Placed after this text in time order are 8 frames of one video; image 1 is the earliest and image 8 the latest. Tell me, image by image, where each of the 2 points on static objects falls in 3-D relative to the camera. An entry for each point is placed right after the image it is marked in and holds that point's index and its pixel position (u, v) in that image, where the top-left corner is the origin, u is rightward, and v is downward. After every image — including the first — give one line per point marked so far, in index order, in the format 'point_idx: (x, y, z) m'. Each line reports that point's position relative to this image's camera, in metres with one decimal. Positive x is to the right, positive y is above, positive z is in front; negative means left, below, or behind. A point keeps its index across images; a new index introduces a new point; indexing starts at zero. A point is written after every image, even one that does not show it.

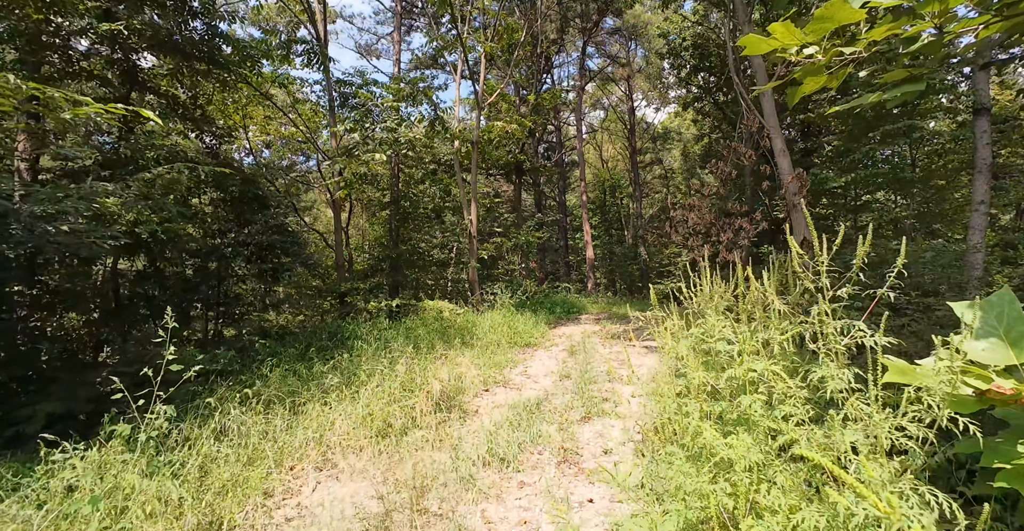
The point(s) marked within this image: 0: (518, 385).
0: (+0.1, -1.6, +6.4) m
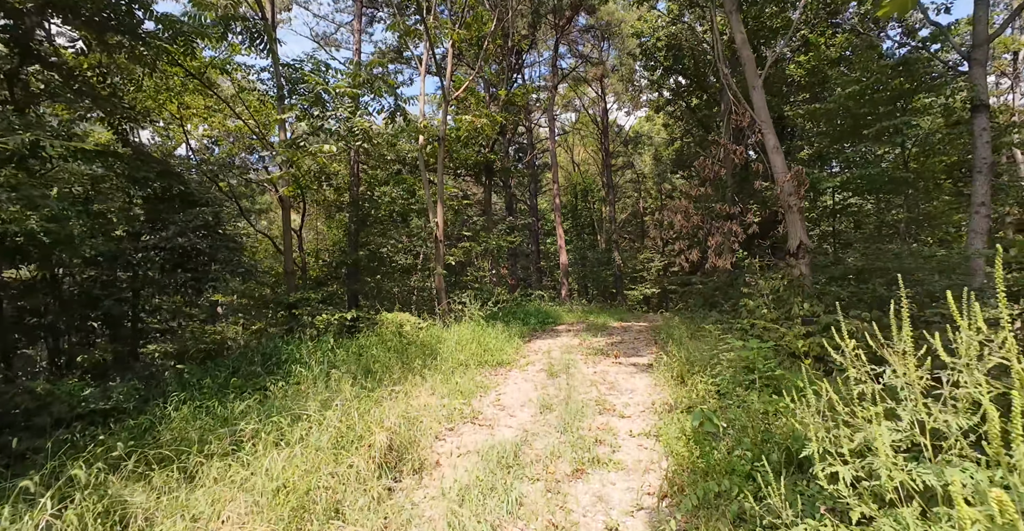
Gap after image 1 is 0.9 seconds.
0: (-0.2, -1.7, +5.2) m
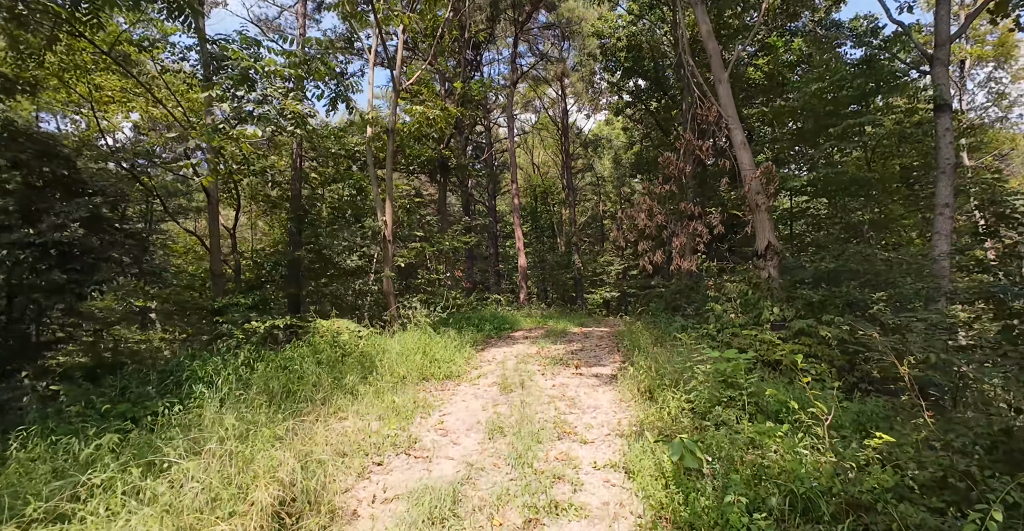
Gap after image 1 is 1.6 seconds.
0: (-0.8, -1.7, +4.4) m
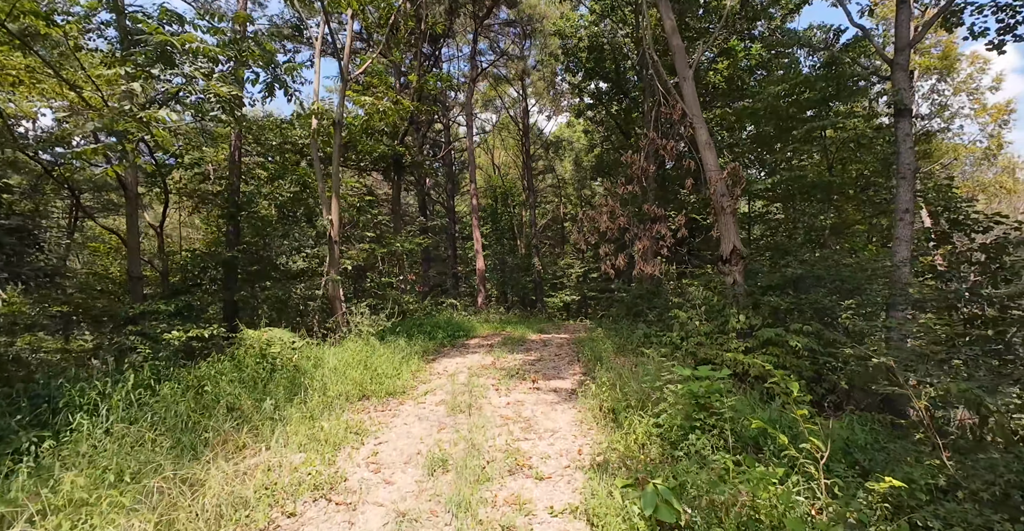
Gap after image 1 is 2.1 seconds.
0: (-1.2, -1.7, +3.6) m
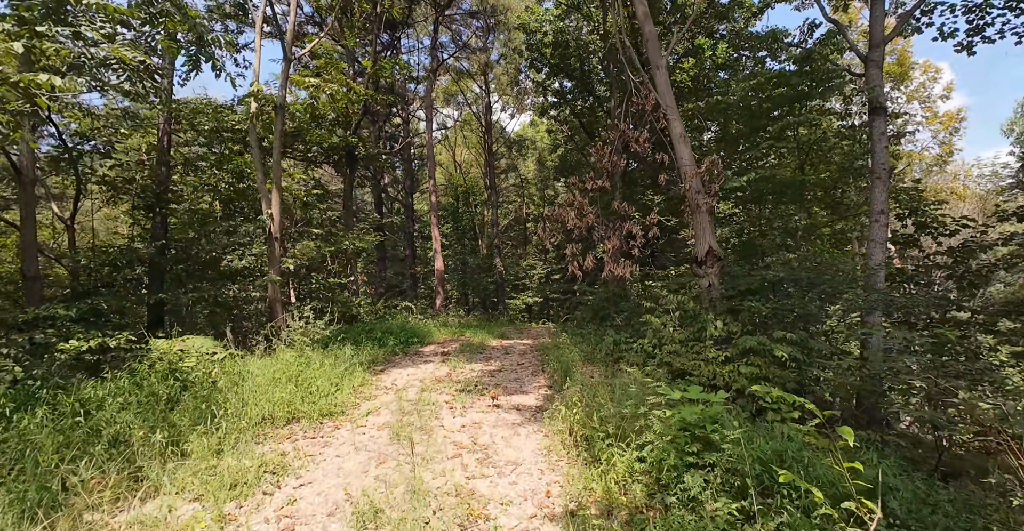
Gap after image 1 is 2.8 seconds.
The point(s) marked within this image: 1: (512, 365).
0: (-1.5, -1.7, +2.7) m
1: (0.0, -1.6, +7.7) m
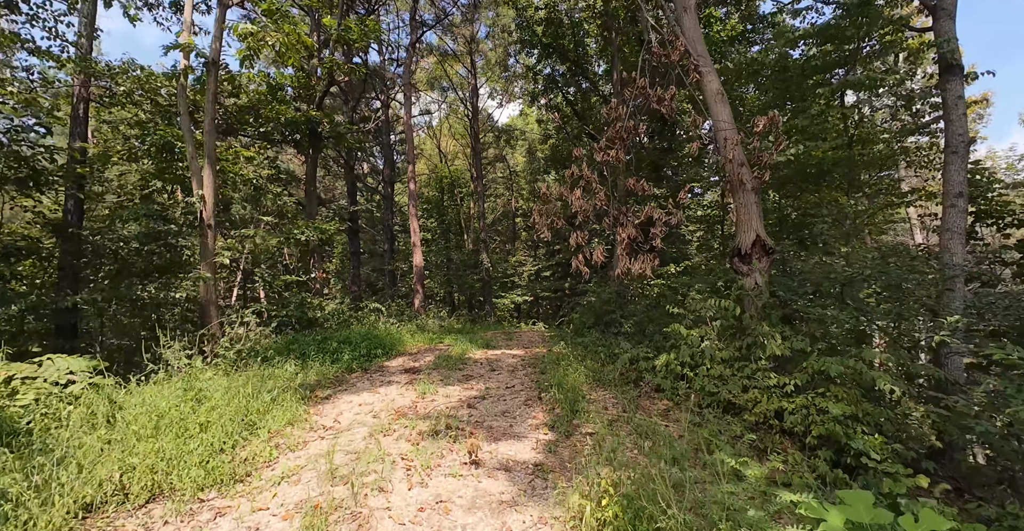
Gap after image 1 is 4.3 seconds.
0: (-1.5, -1.7, +0.9) m
1: (-0.2, -1.5, +6.0) m
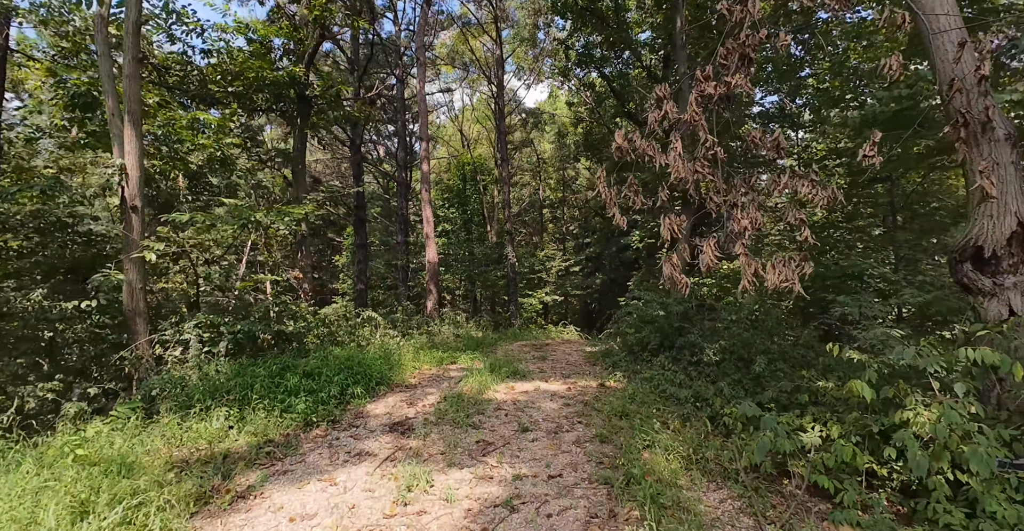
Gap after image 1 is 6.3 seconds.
0: (-1.4, -1.8, -1.4) m
1: (+0.2, -1.6, +3.5) m
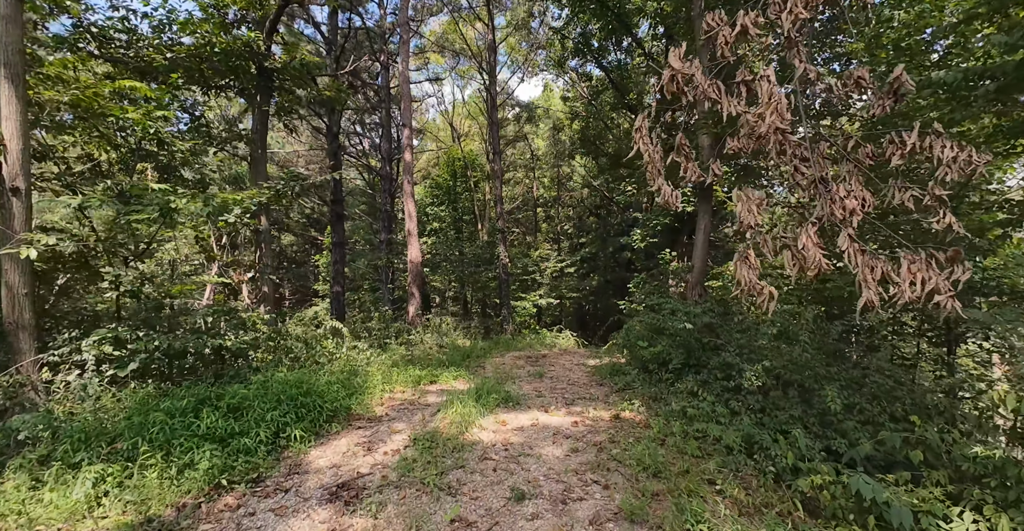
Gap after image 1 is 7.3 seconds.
0: (-1.4, -1.8, -2.7) m
1: (+0.1, -1.6, +2.3) m
